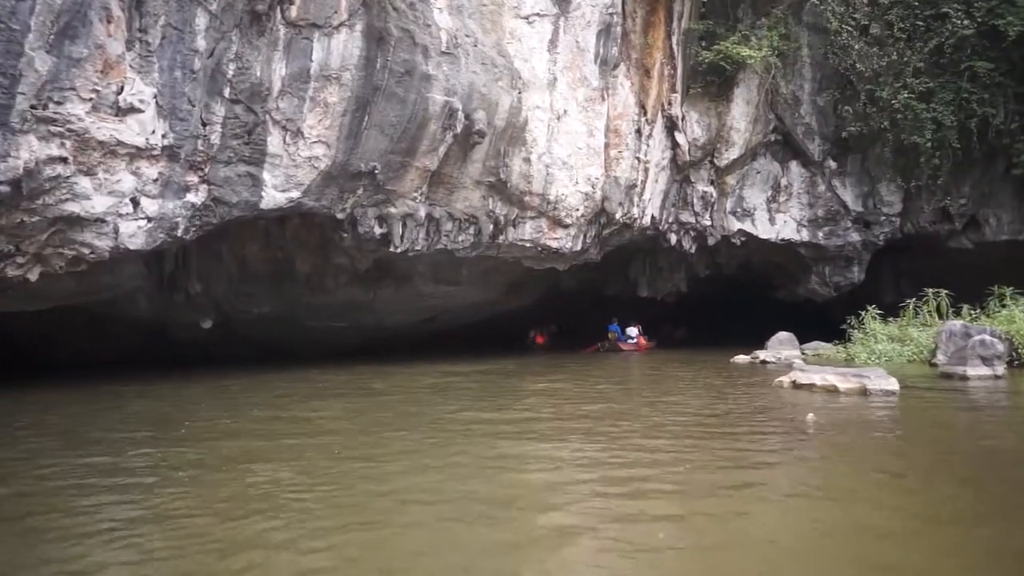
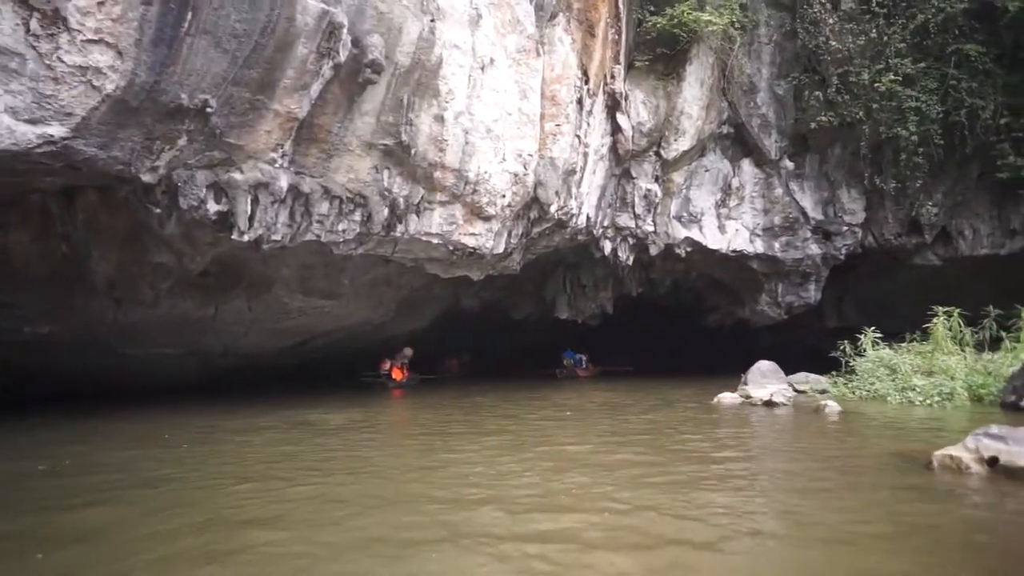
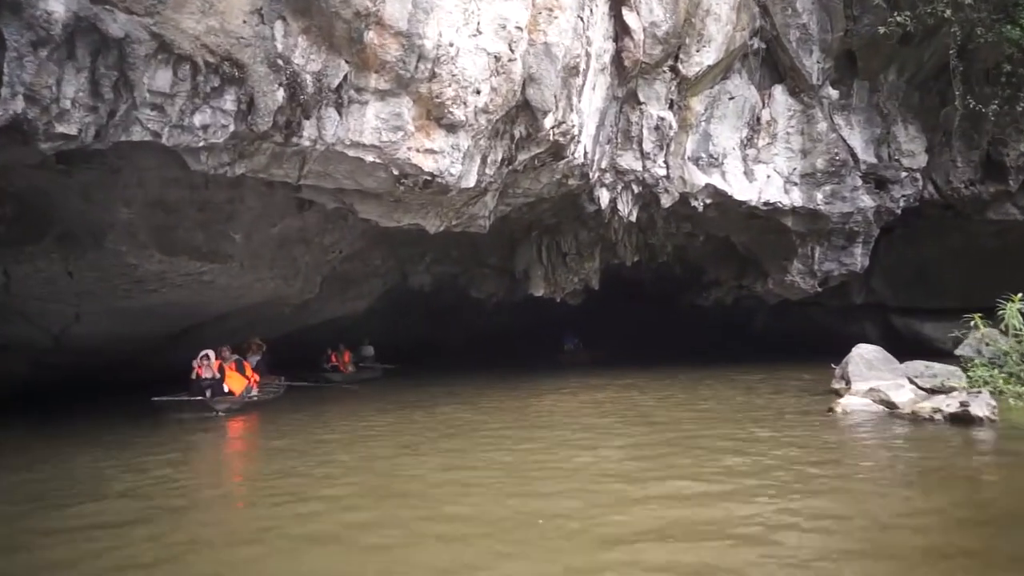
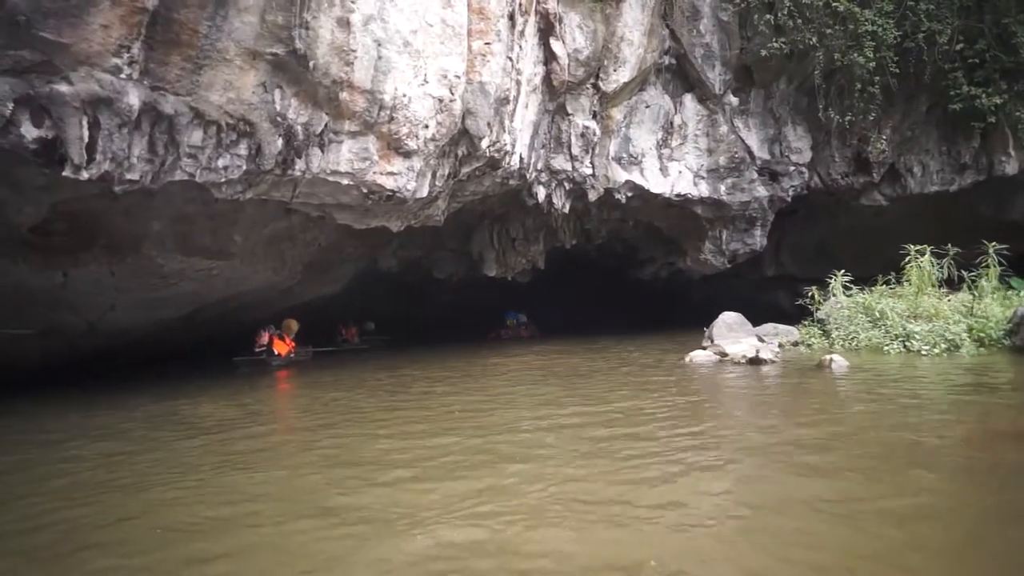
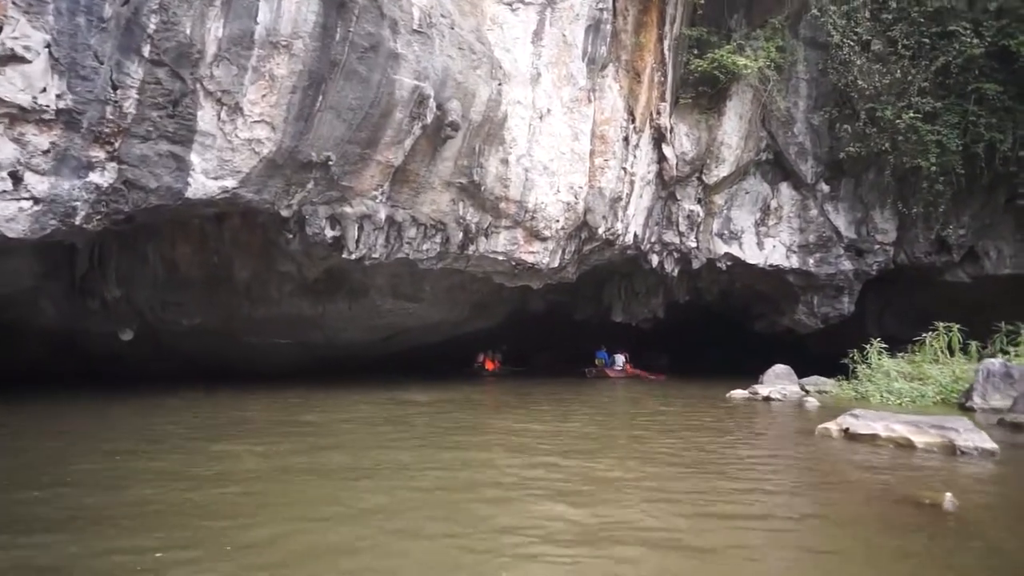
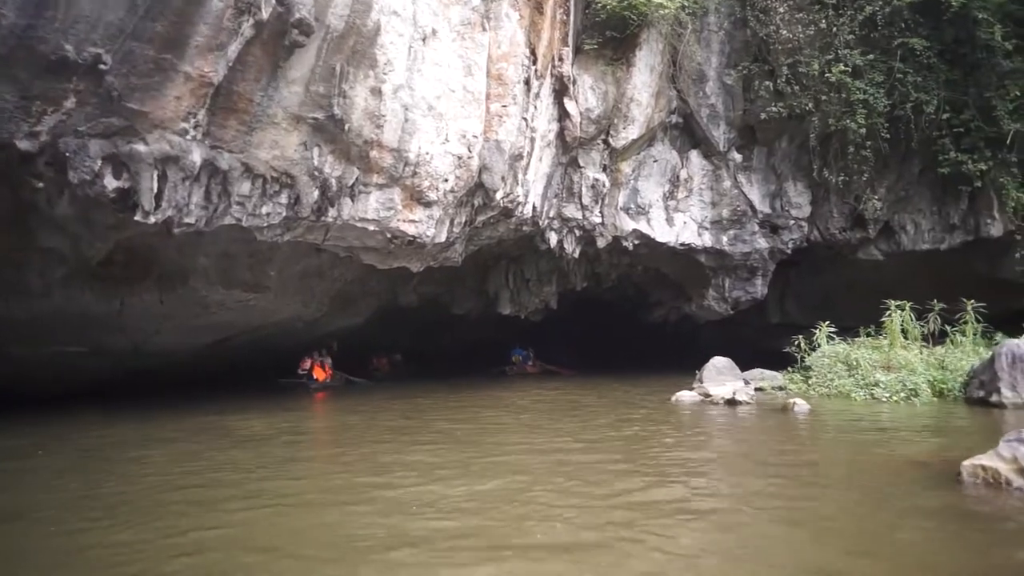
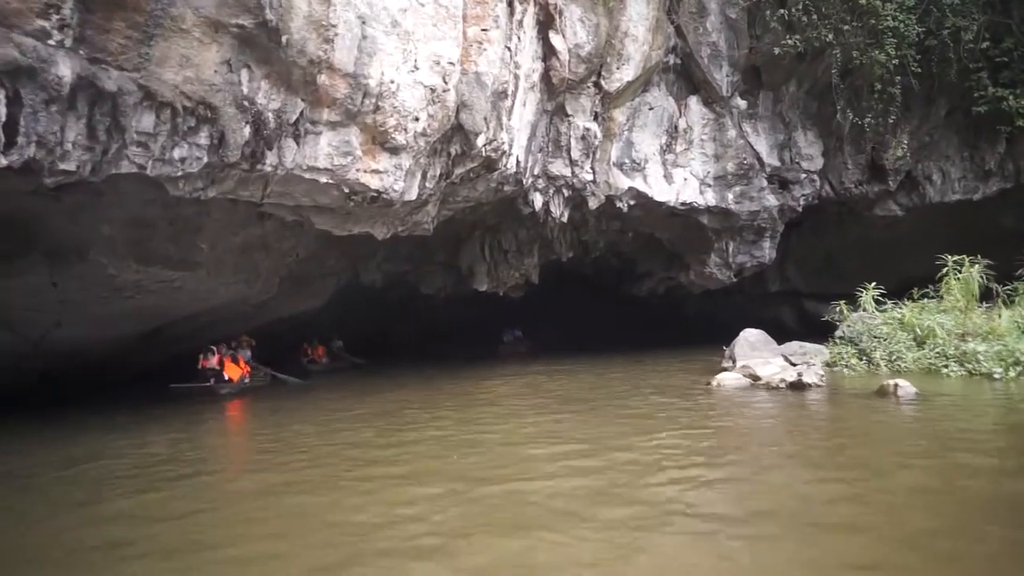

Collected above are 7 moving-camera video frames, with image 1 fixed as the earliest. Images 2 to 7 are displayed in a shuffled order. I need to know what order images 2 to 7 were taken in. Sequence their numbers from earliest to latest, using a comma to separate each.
5, 2, 6, 4, 7, 3
